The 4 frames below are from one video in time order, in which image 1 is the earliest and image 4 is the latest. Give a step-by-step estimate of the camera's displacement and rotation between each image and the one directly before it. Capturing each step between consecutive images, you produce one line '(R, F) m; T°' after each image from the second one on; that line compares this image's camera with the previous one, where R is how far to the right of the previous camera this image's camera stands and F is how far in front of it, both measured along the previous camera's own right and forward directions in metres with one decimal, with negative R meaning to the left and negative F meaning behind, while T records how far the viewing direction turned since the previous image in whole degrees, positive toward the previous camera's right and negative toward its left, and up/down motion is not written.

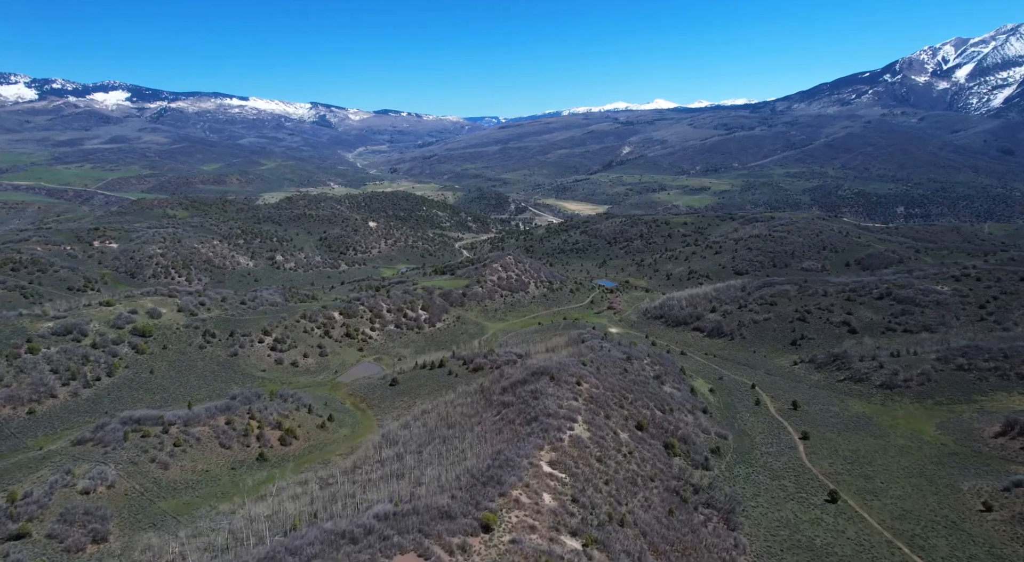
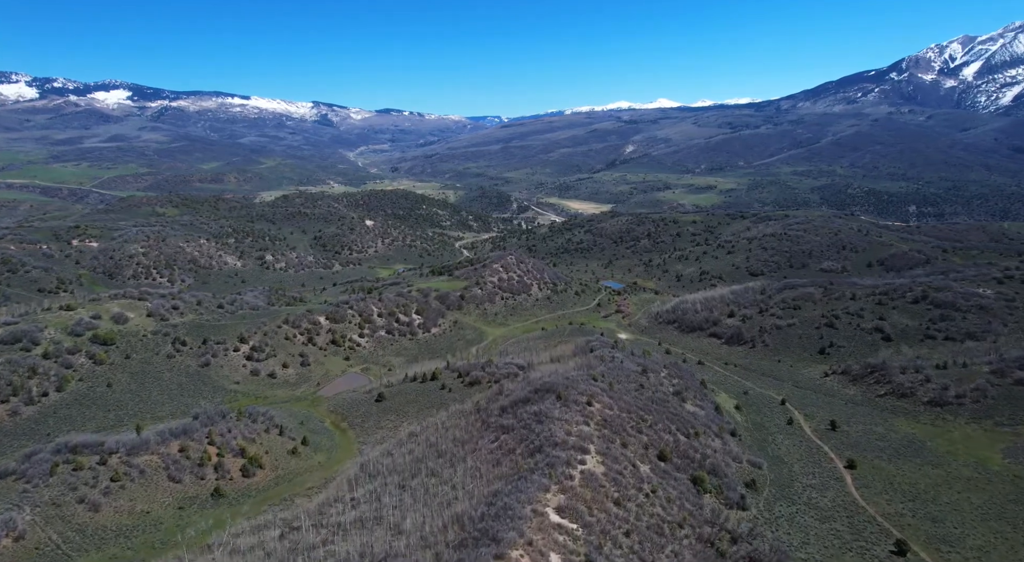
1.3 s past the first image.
(+0.1, +7.4) m; 0°
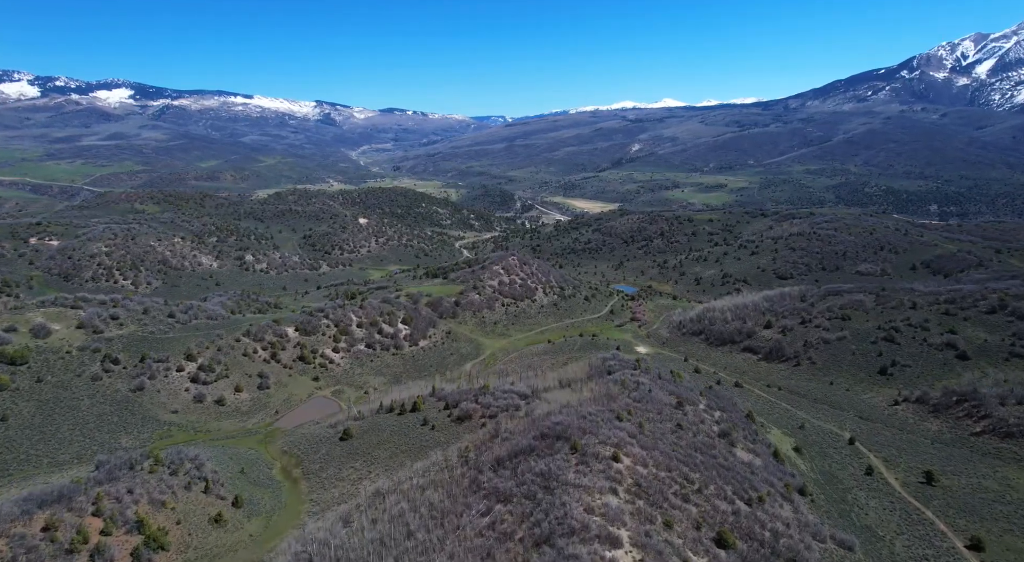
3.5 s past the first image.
(+0.2, +12.5) m; 0°
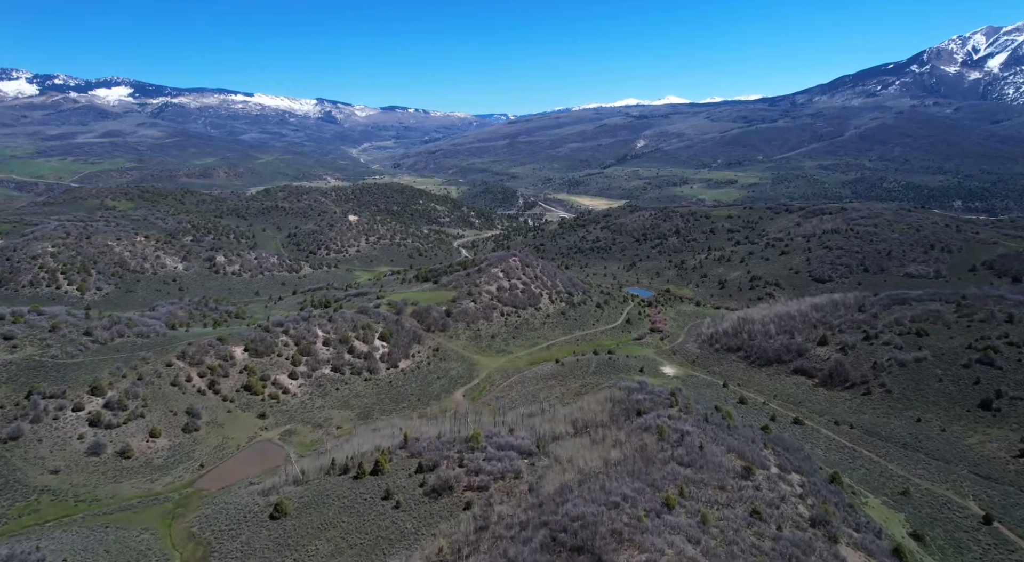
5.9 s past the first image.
(+0.2, +14.0) m; 0°
